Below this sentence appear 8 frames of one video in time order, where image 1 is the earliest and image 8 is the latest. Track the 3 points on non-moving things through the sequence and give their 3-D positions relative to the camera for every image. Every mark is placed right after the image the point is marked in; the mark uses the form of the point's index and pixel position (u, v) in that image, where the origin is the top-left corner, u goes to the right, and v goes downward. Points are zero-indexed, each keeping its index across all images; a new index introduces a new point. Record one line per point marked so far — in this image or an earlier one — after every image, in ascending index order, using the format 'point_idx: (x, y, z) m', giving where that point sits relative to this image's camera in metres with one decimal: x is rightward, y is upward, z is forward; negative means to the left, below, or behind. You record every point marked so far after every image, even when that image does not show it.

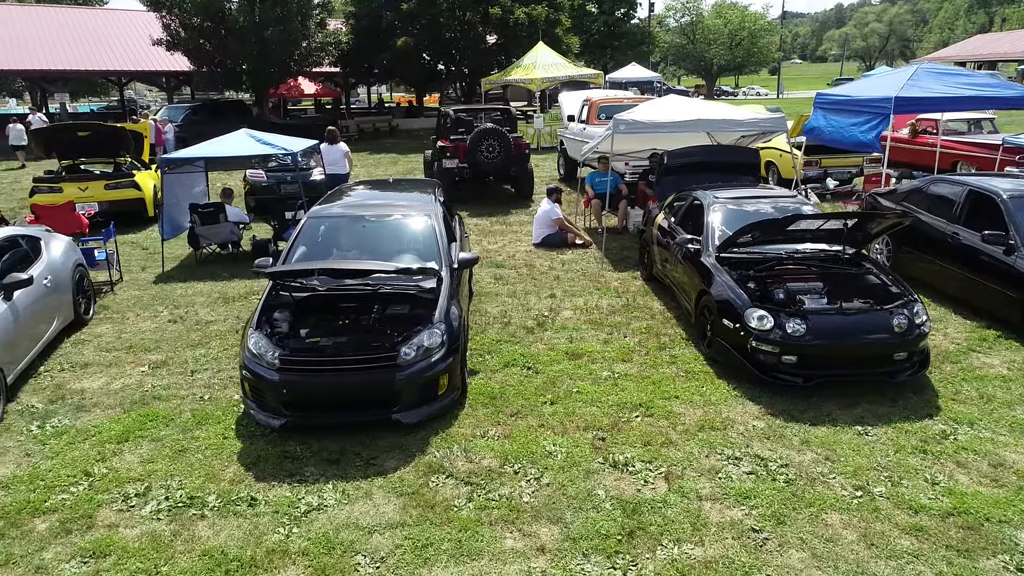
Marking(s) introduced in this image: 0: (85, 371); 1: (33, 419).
0: (-3.5, -0.7, +5.9) m
1: (-3.4, -0.9, +5.1) m
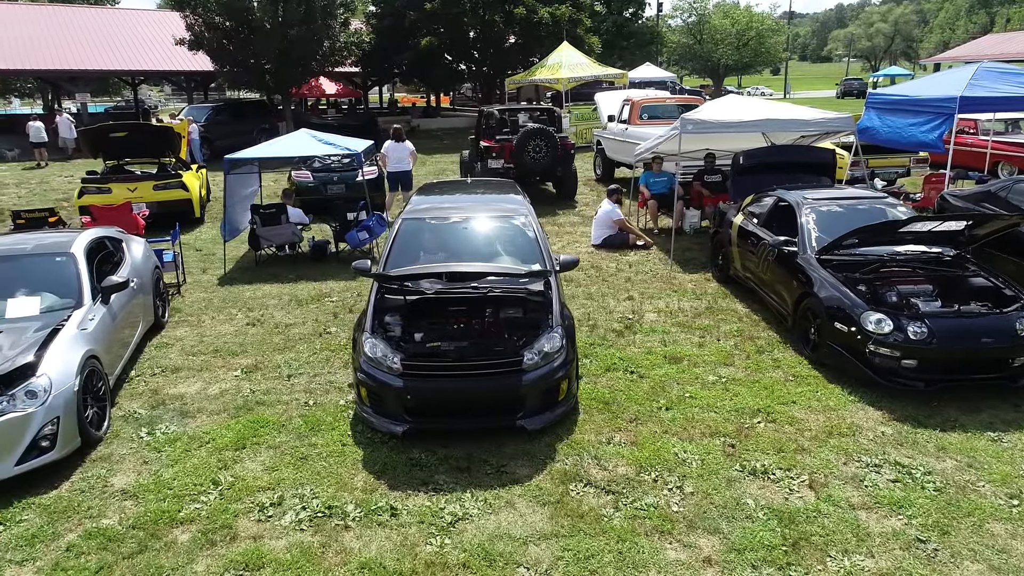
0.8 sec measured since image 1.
0: (-2.7, -0.7, +5.8) m
1: (-2.6, -1.0, +5.0) m
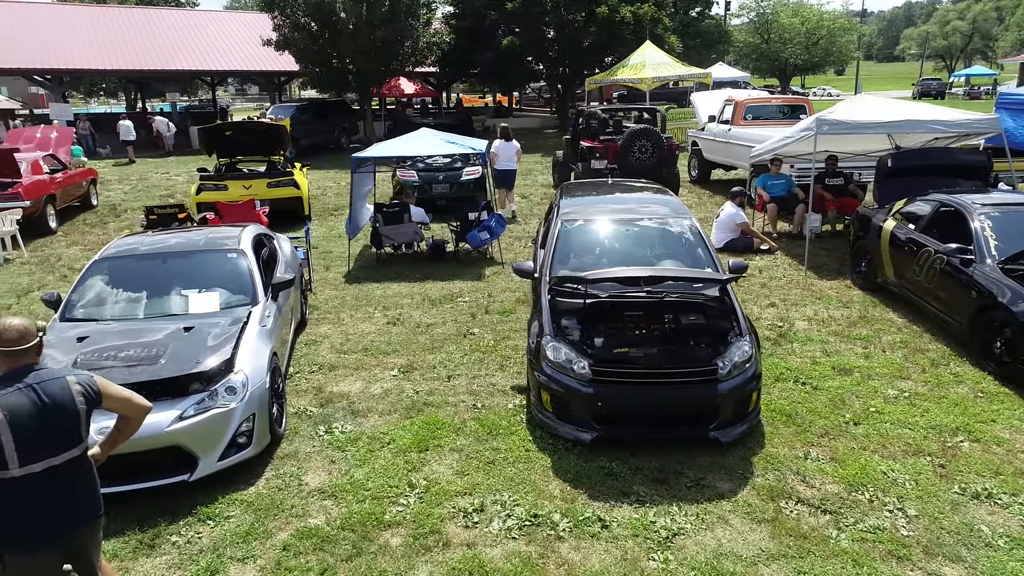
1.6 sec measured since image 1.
0: (-1.4, -0.7, +5.8) m
1: (-1.4, -0.9, +5.0) m
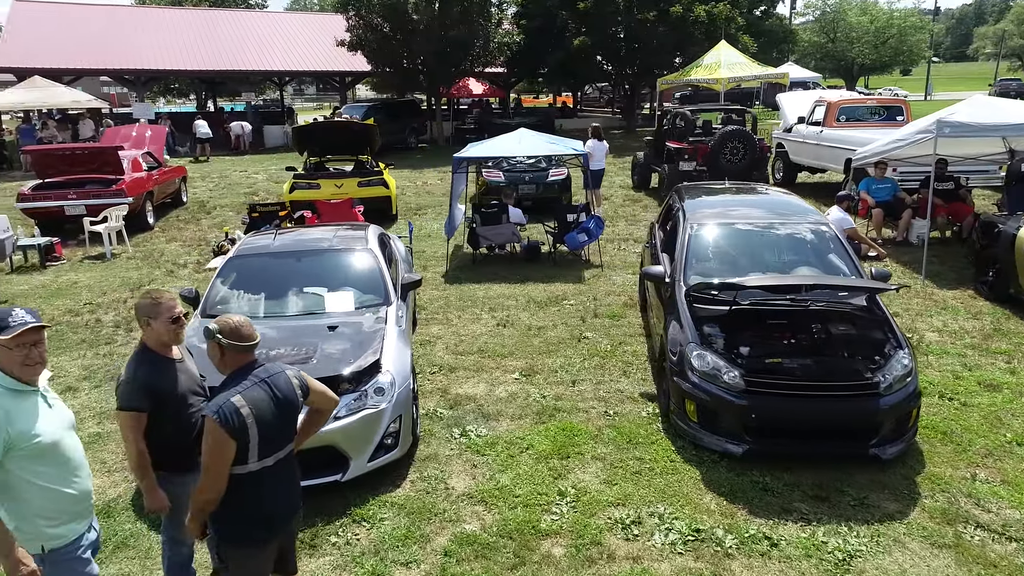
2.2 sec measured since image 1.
0: (-0.4, -0.7, +5.8) m
1: (-0.4, -1.0, +5.0) m
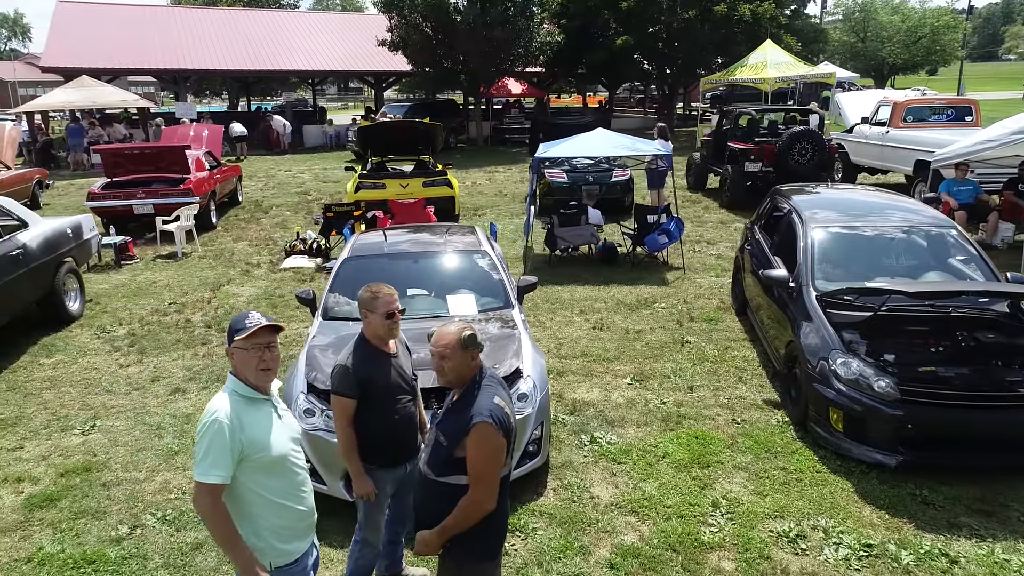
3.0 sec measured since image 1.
0: (+0.4, -0.7, +5.7) m
1: (+0.4, -1.0, +4.9) m
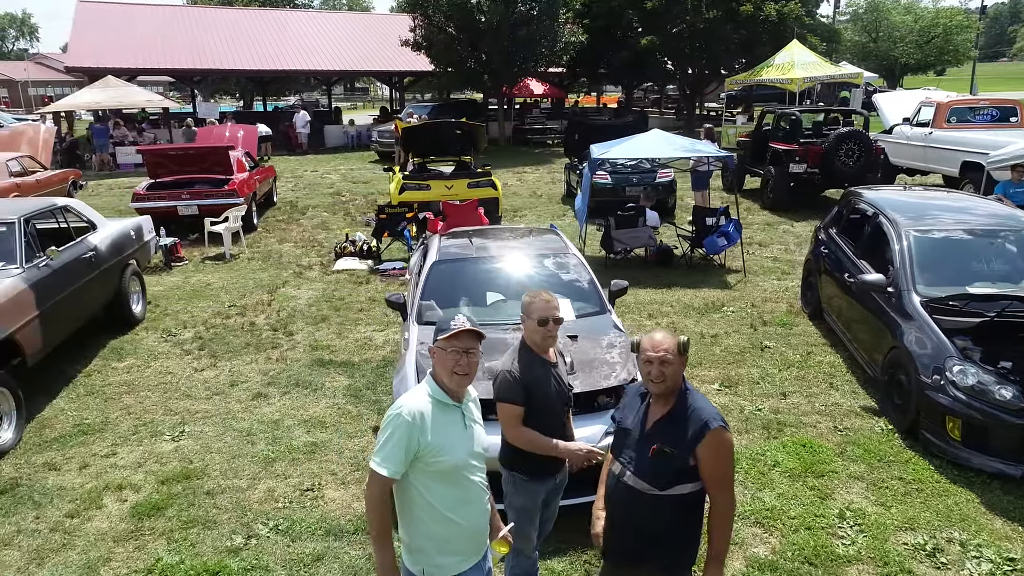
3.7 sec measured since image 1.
0: (+1.1, -0.8, +5.6) m
1: (+1.1, -1.0, +4.8) m
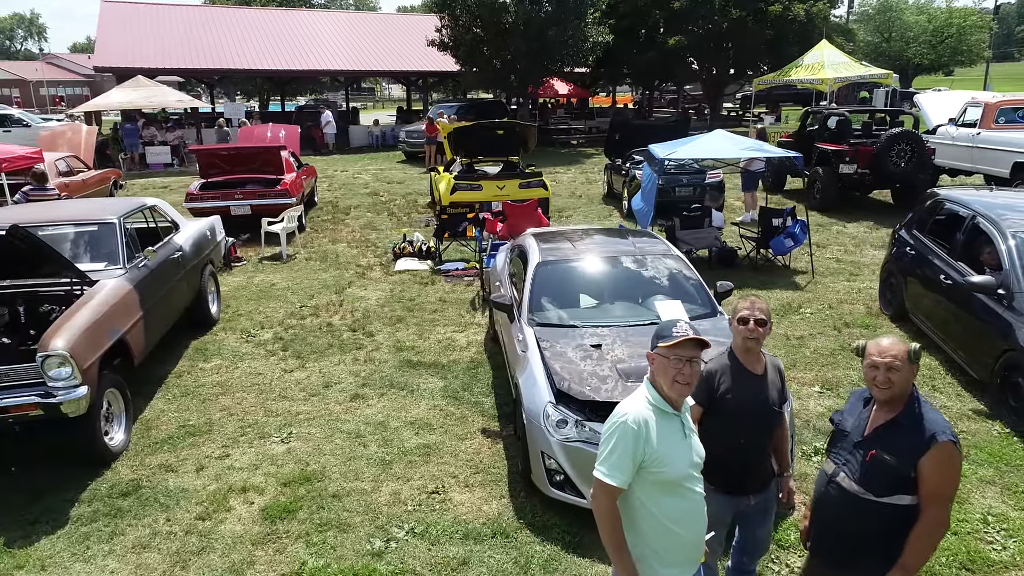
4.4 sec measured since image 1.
0: (+1.9, -0.8, +5.6) m
1: (+1.8, -1.0, +4.8) m
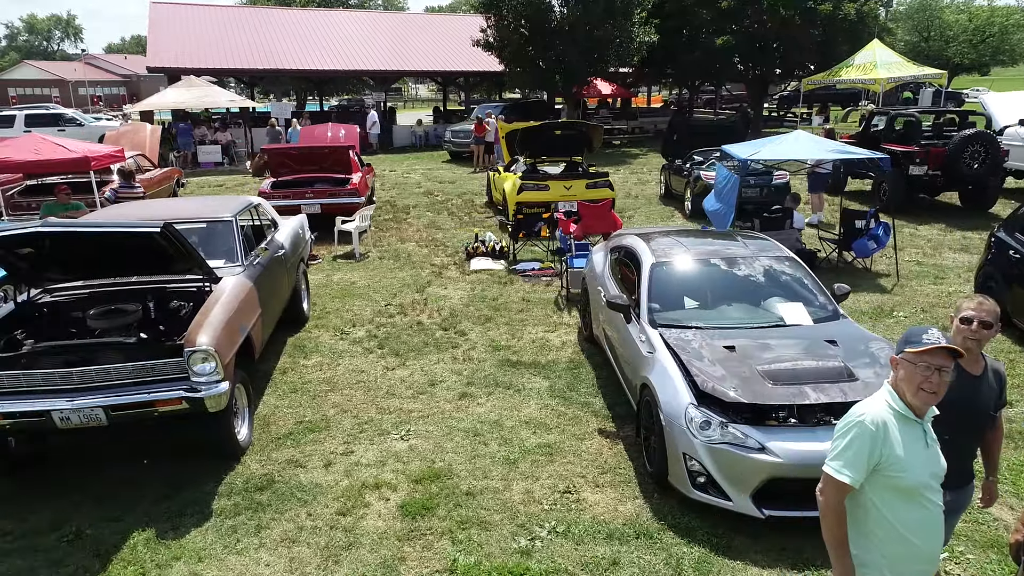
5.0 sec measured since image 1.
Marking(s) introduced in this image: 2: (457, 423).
0: (+2.7, -0.8, +5.5) m
1: (+2.7, -1.0, +4.7) m
2: (-0.4, -1.0, +5.2) m
